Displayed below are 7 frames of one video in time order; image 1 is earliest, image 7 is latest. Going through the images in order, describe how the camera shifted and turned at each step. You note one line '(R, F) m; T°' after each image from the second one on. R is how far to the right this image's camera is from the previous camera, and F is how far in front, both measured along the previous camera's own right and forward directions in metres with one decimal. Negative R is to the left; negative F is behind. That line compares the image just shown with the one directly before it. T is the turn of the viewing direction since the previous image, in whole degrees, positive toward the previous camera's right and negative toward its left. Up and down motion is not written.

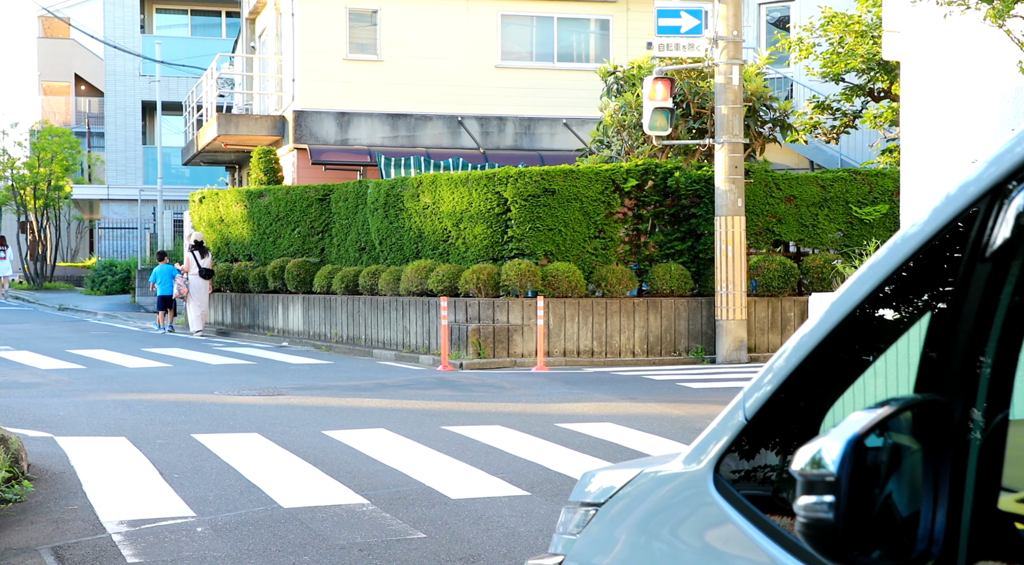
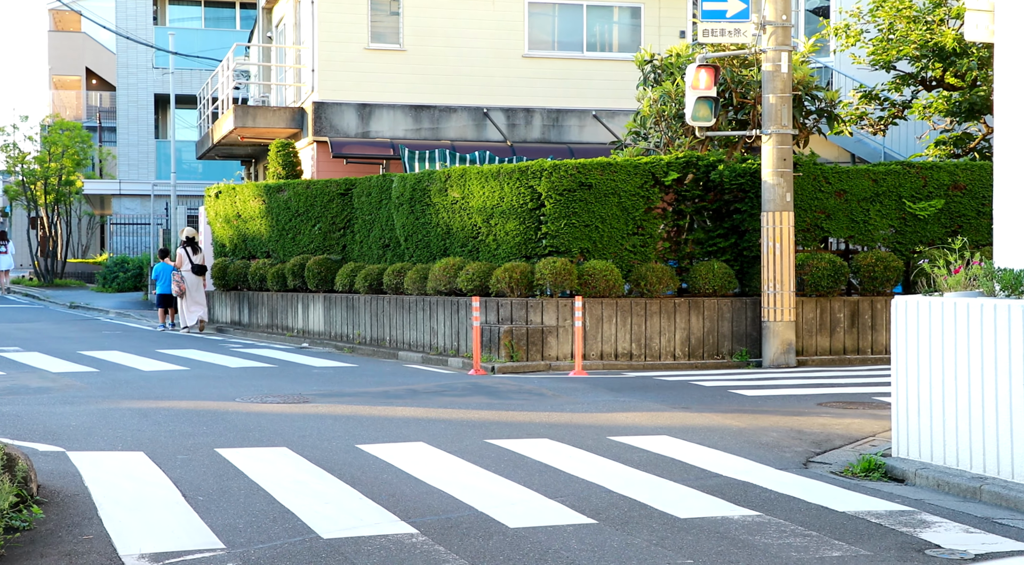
(-0.3, +1.0) m; 0°
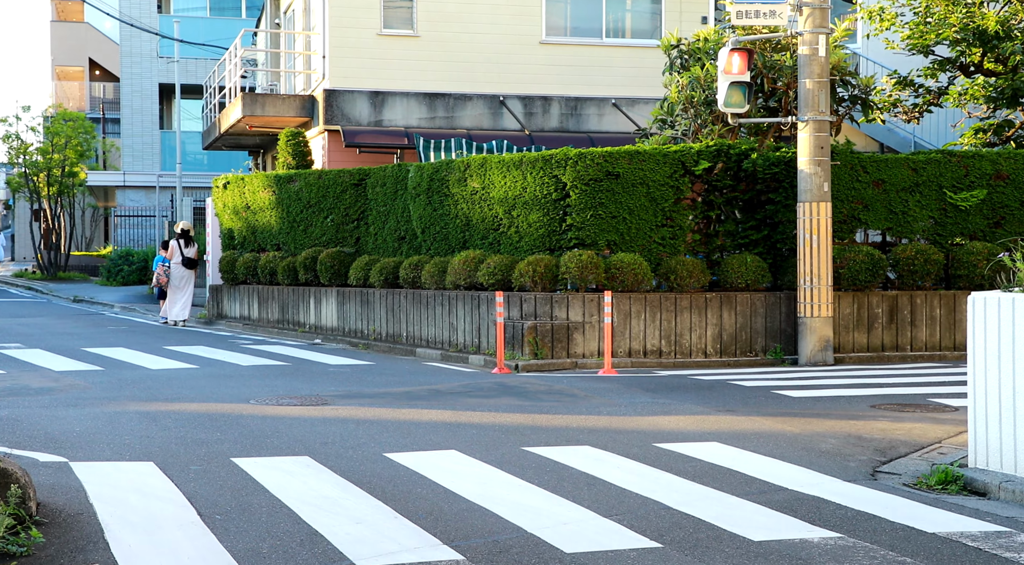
(-0.3, +0.9) m; 0°
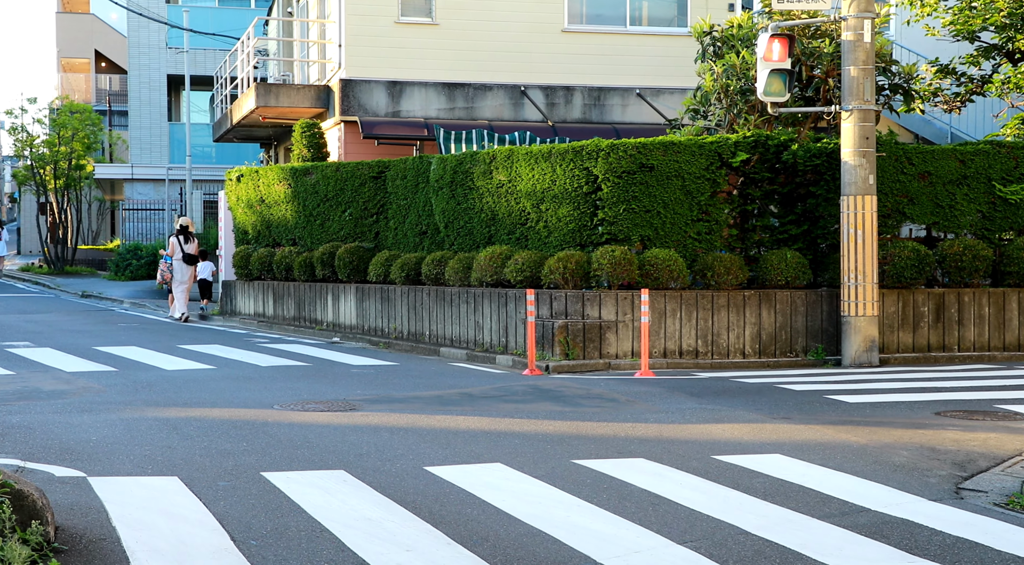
(-0.3, +0.8) m; 0°
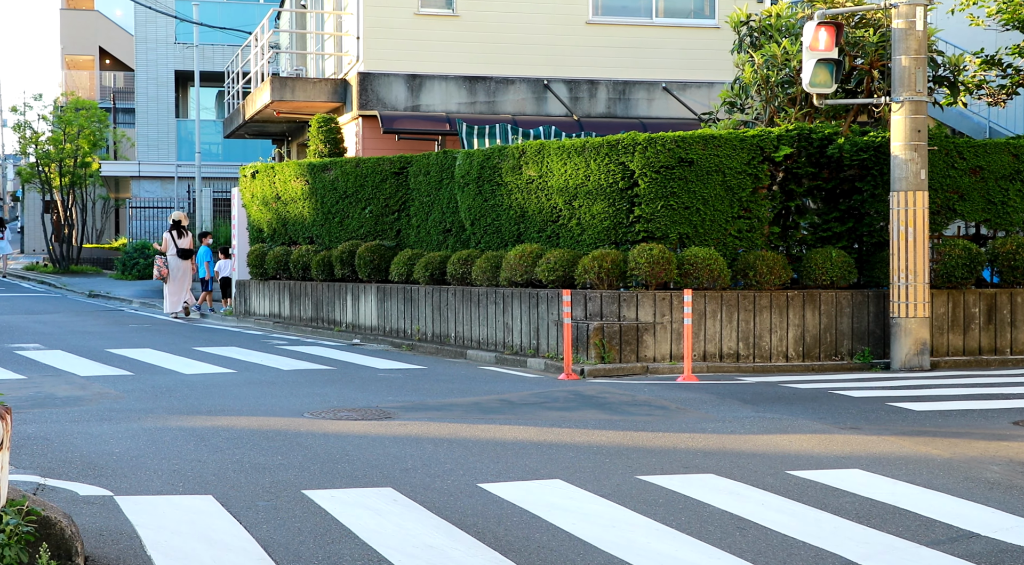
(-0.4, +0.8) m; 0°
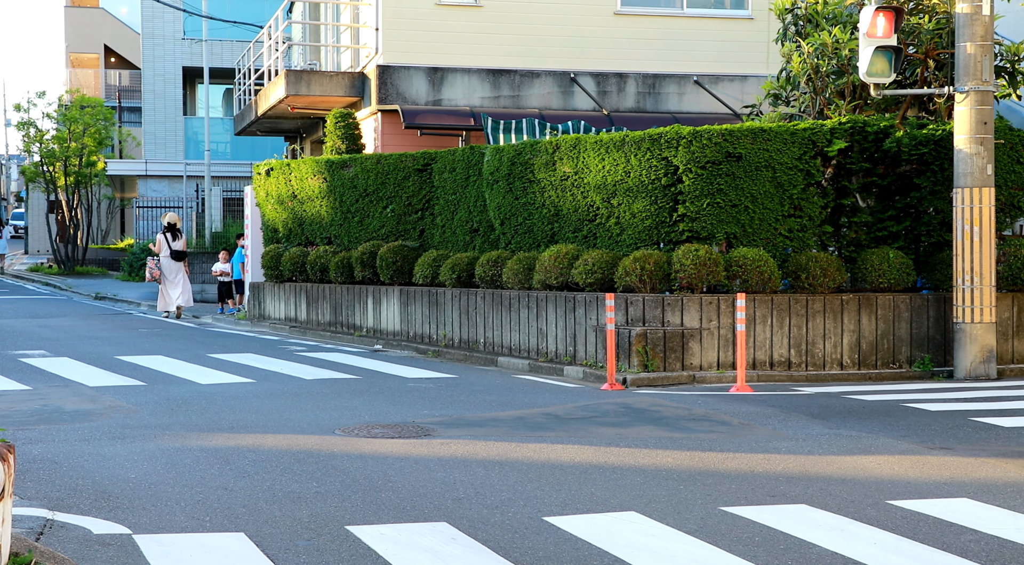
(-0.4, +1.1) m; 0°
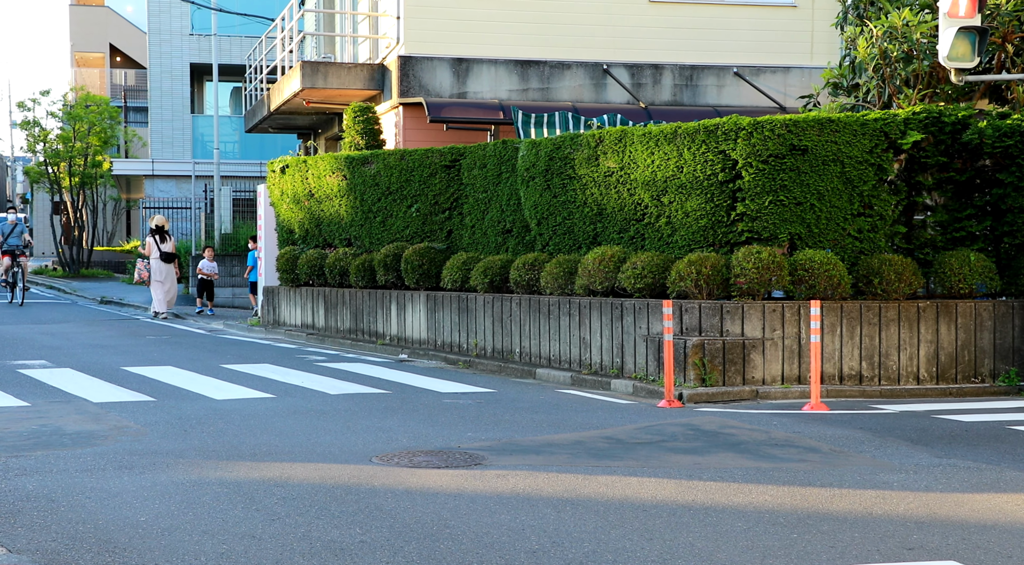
(-0.4, +1.4) m; 0°
